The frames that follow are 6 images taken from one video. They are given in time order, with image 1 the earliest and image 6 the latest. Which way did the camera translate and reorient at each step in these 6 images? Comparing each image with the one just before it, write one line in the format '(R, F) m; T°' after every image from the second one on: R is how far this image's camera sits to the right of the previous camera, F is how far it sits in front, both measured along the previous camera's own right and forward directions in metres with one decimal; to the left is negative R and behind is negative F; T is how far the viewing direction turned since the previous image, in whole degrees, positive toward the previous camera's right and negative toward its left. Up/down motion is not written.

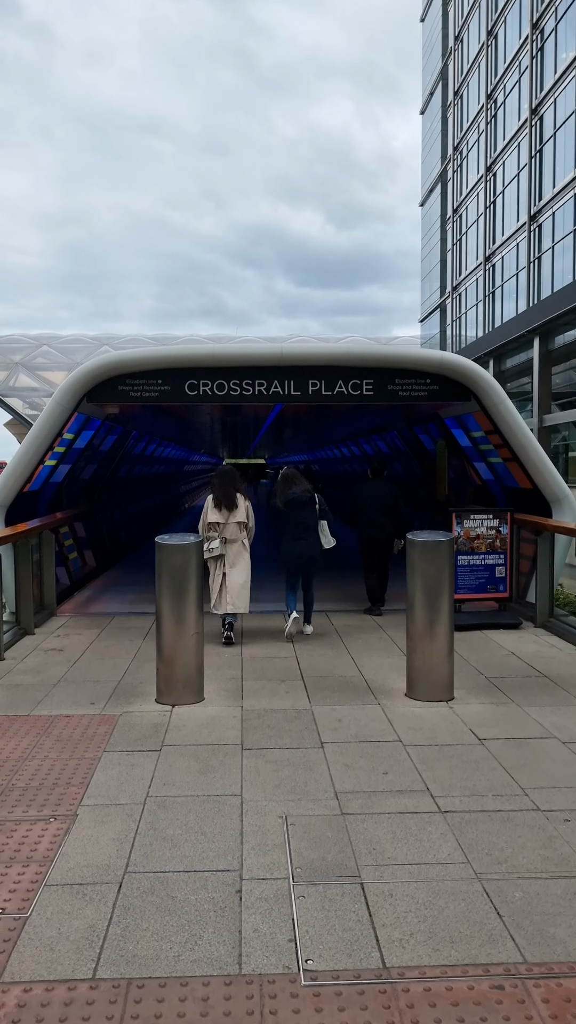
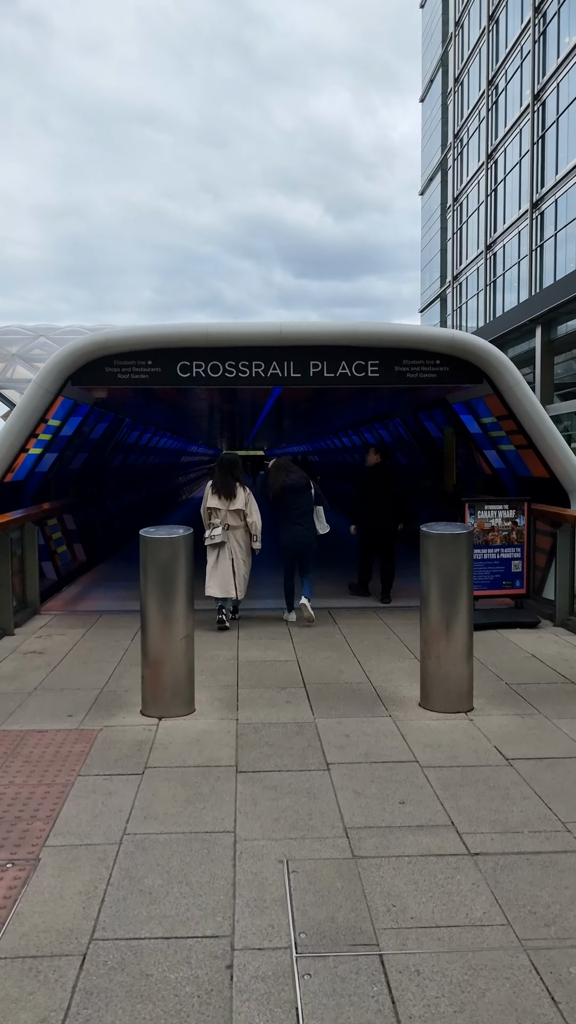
(0.0, +0.5) m; 0°
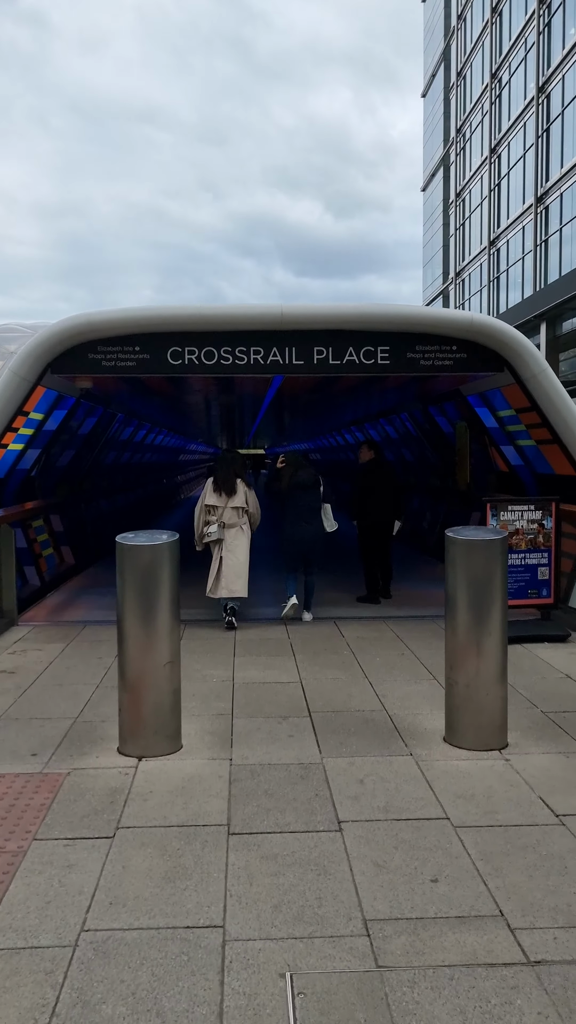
(0.0, +0.7) m; 0°
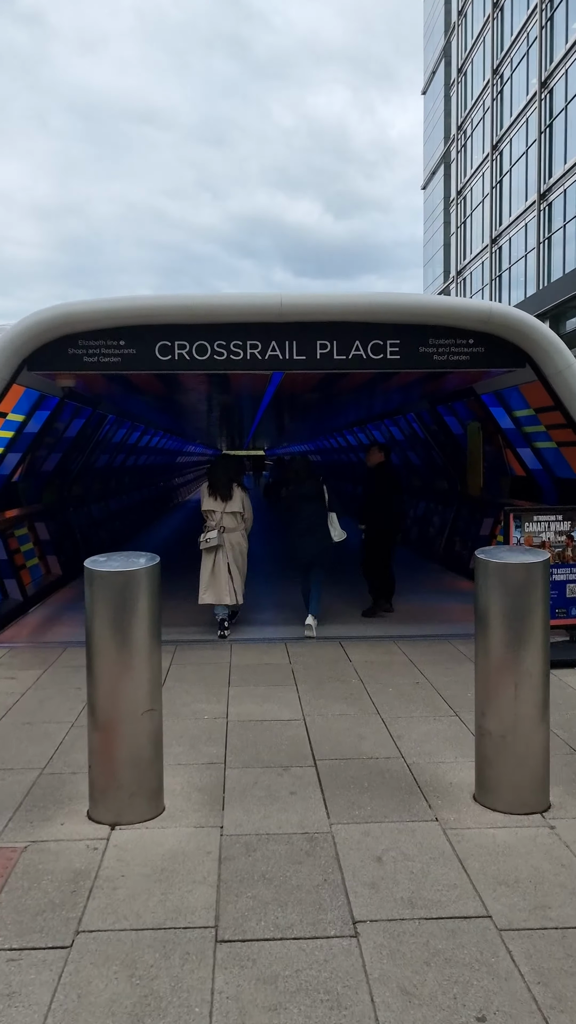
(0.0, +0.6) m; 0°
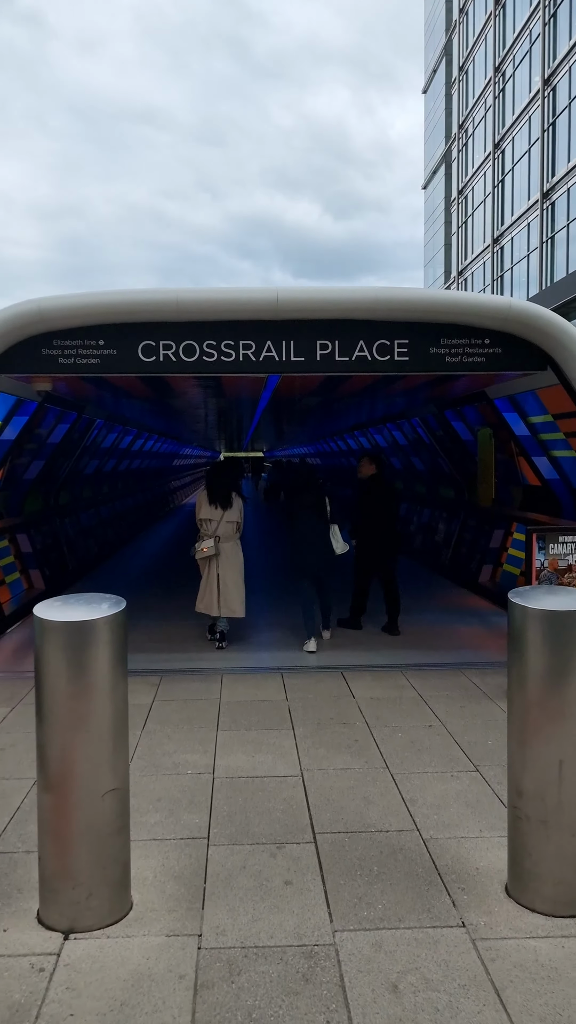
(0.0, +0.6) m; 0°
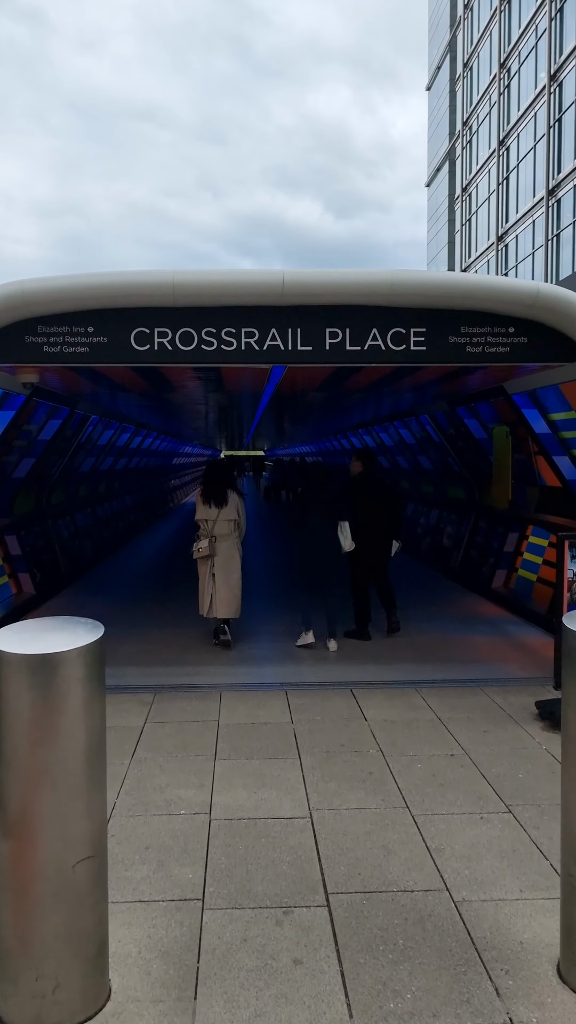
(0.0, +0.5) m; 0°
